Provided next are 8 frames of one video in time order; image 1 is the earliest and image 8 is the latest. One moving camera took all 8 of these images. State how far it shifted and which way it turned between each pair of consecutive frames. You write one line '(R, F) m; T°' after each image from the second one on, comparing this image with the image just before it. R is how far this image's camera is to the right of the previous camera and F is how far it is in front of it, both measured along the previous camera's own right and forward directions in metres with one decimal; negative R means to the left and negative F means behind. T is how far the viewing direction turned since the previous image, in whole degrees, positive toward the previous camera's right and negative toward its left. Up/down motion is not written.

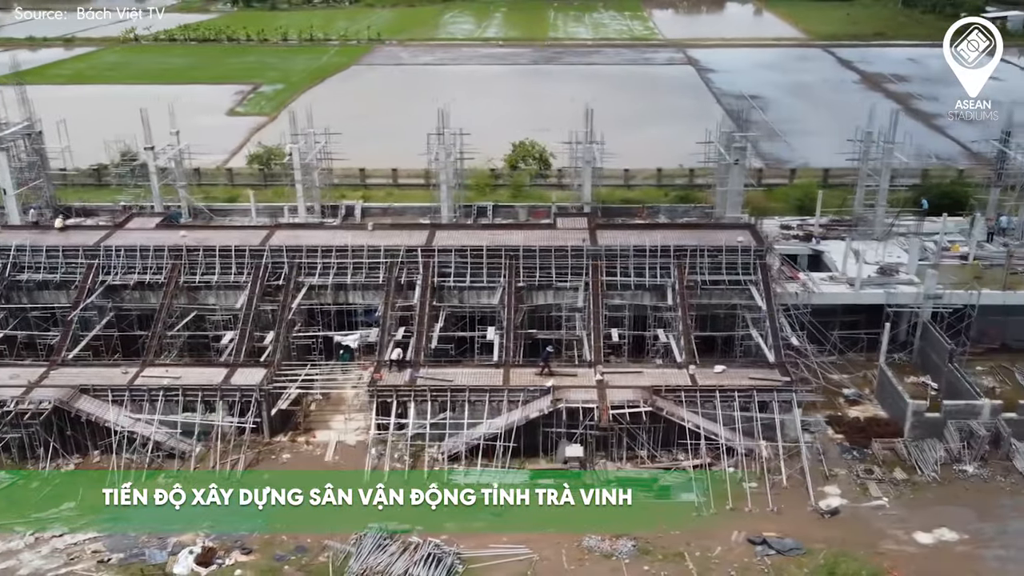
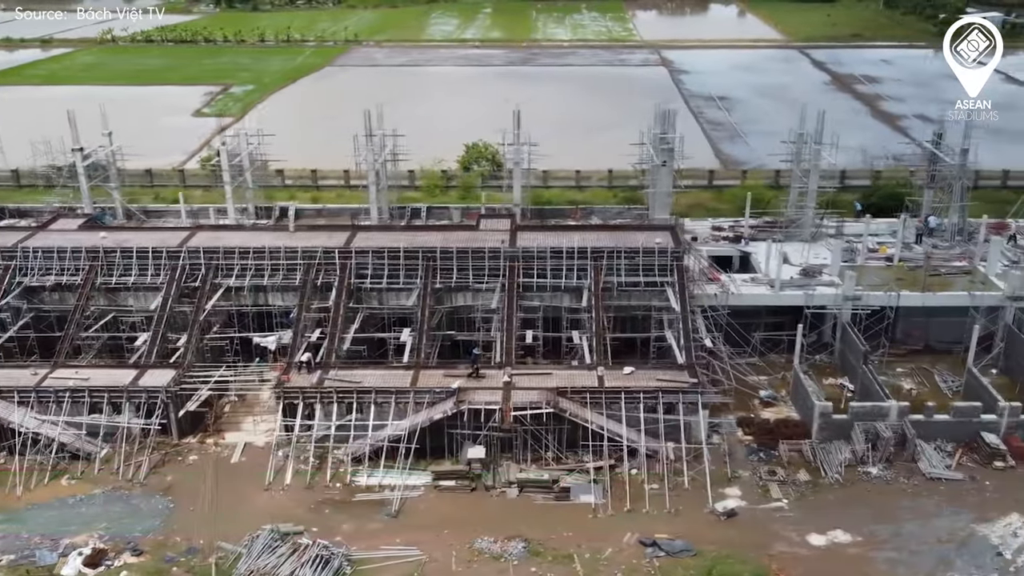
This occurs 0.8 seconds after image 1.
(+2.7, 0.0) m; 0°
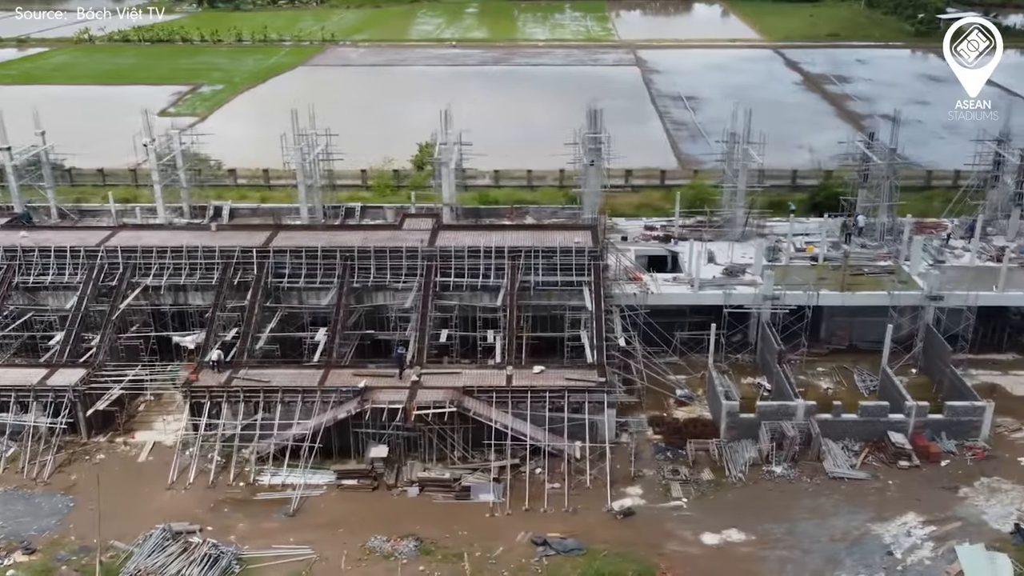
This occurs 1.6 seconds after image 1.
(+2.7, 0.0) m; 0°
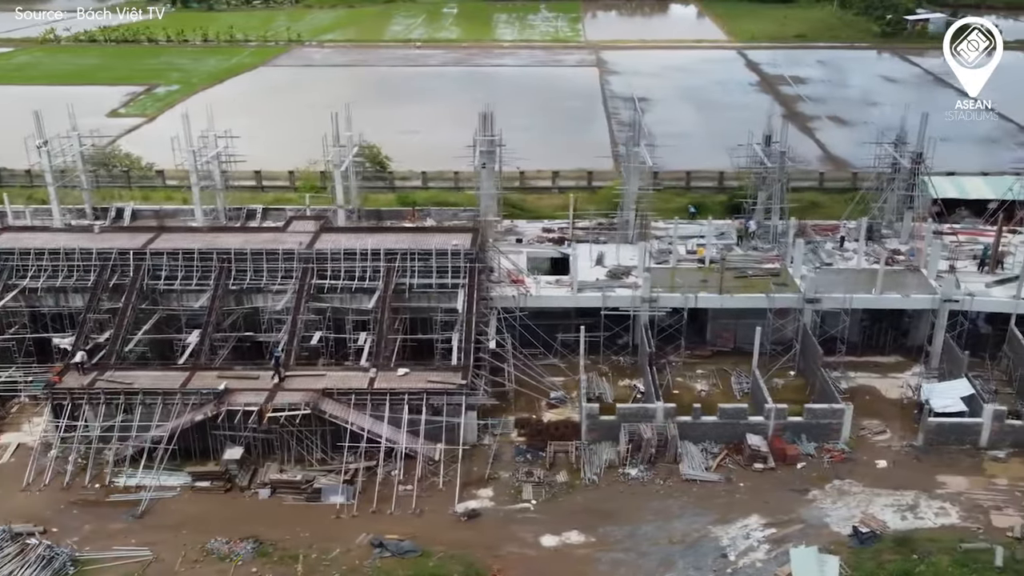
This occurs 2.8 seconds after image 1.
(+4.1, -0.1) m; 0°
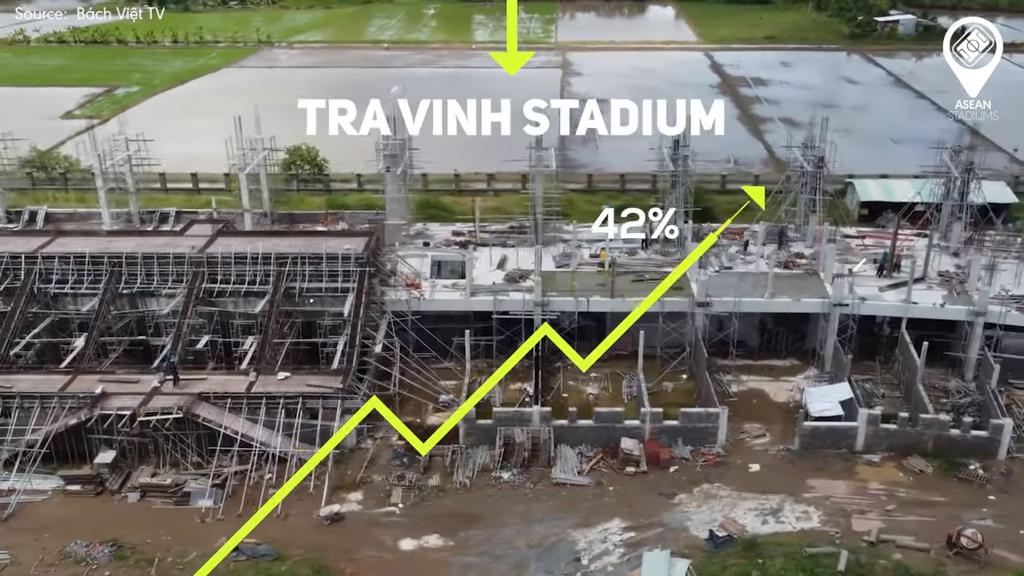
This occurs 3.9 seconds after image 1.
(+3.6, -0.1) m; 0°
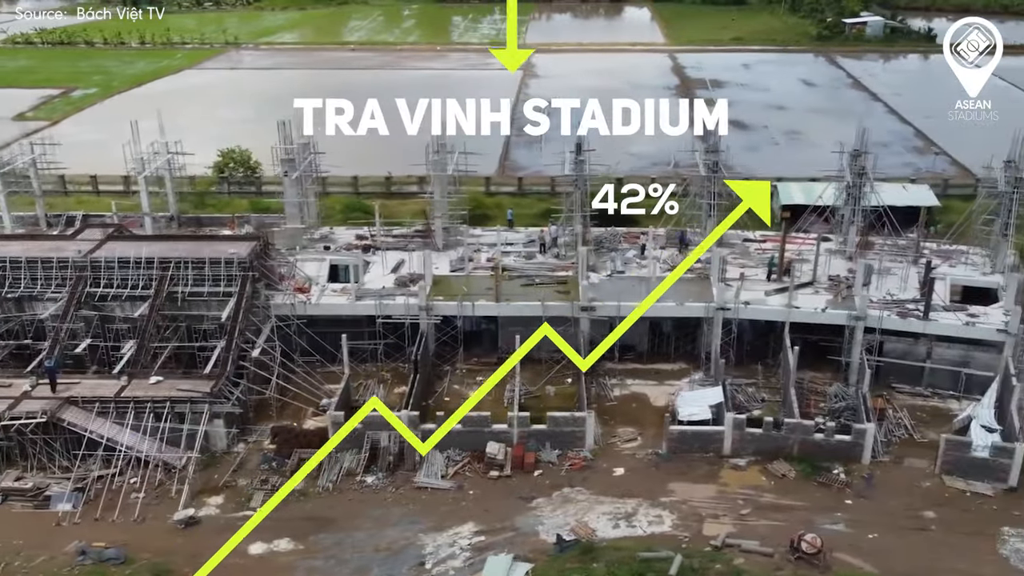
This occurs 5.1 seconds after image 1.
(+3.9, -0.1) m; 0°
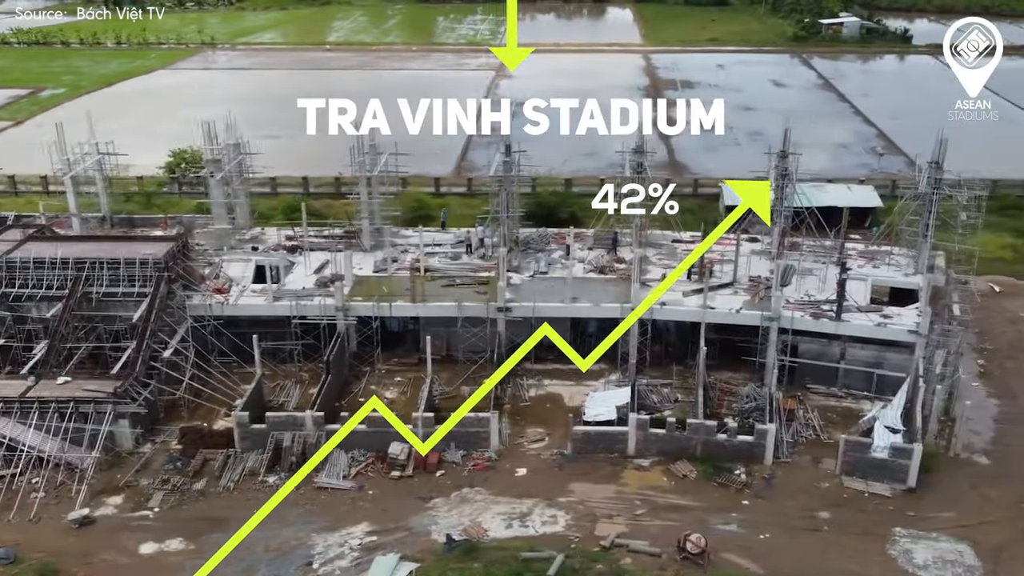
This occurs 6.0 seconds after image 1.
(+2.8, -0.1) m; 0°
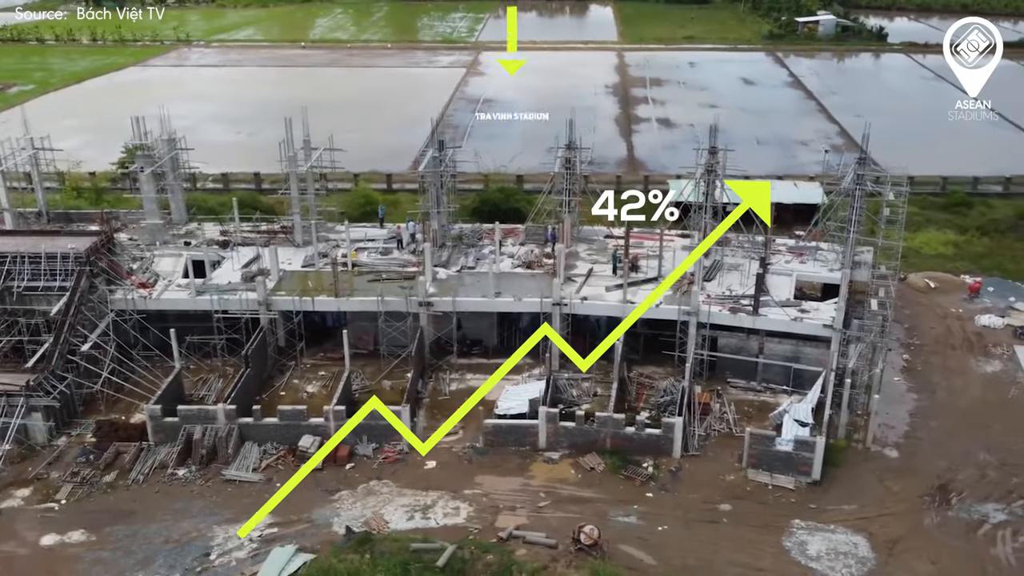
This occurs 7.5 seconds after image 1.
(+2.6, -0.2) m; 0°
